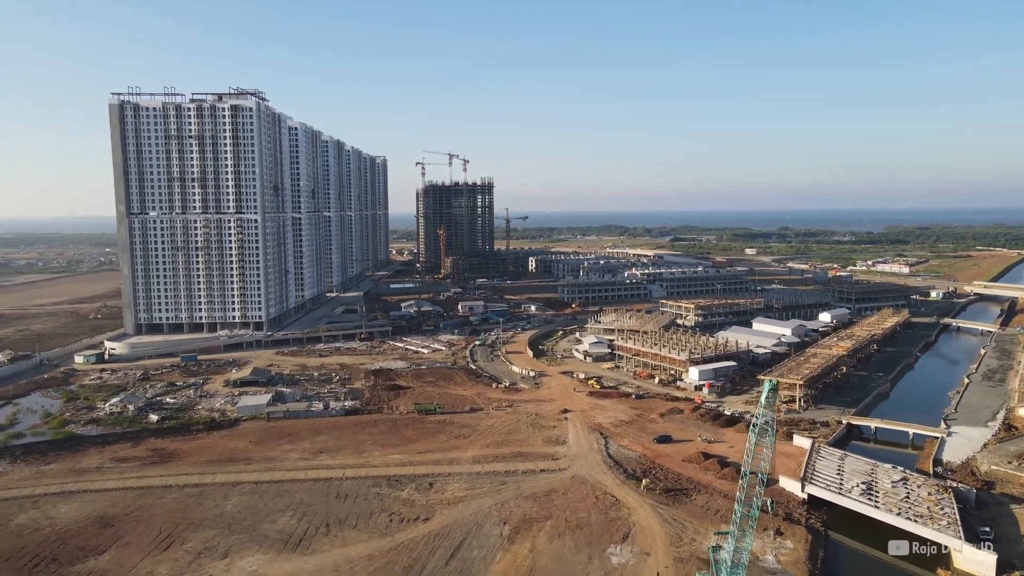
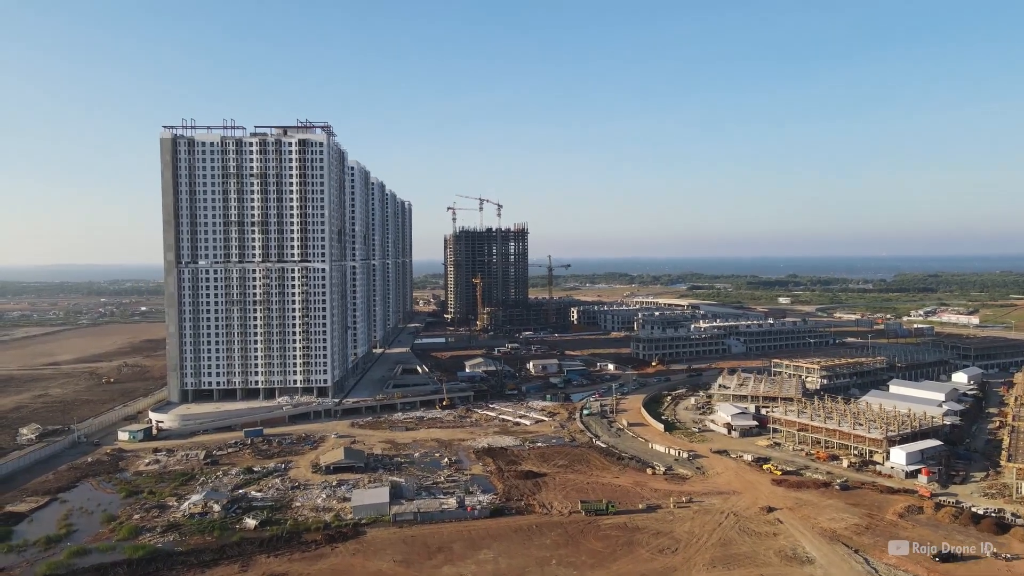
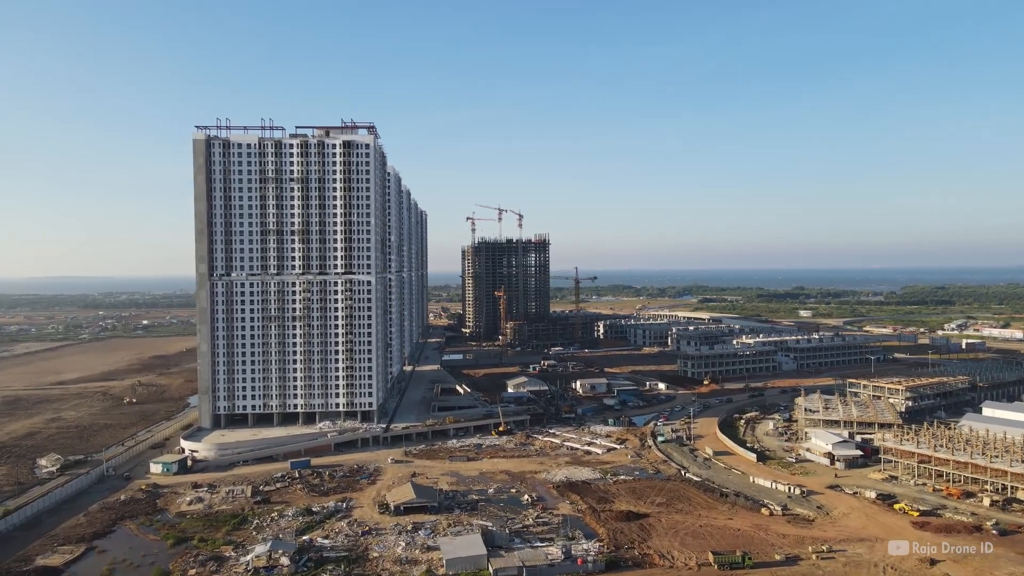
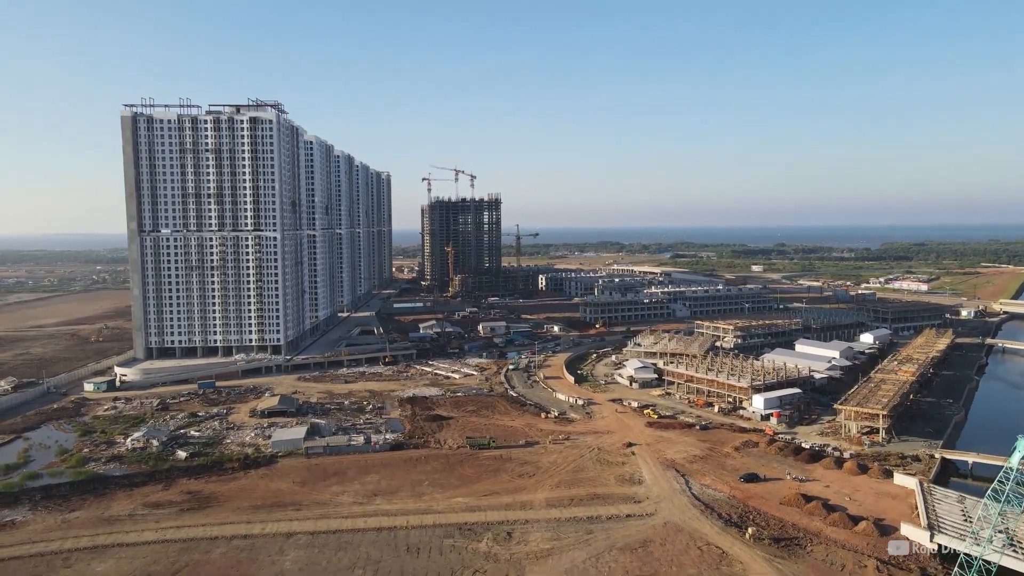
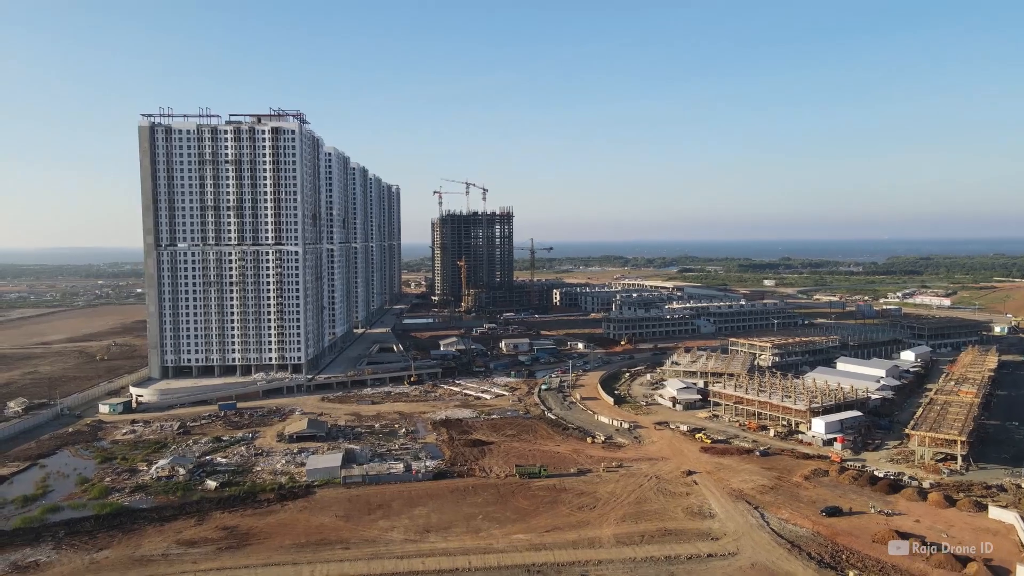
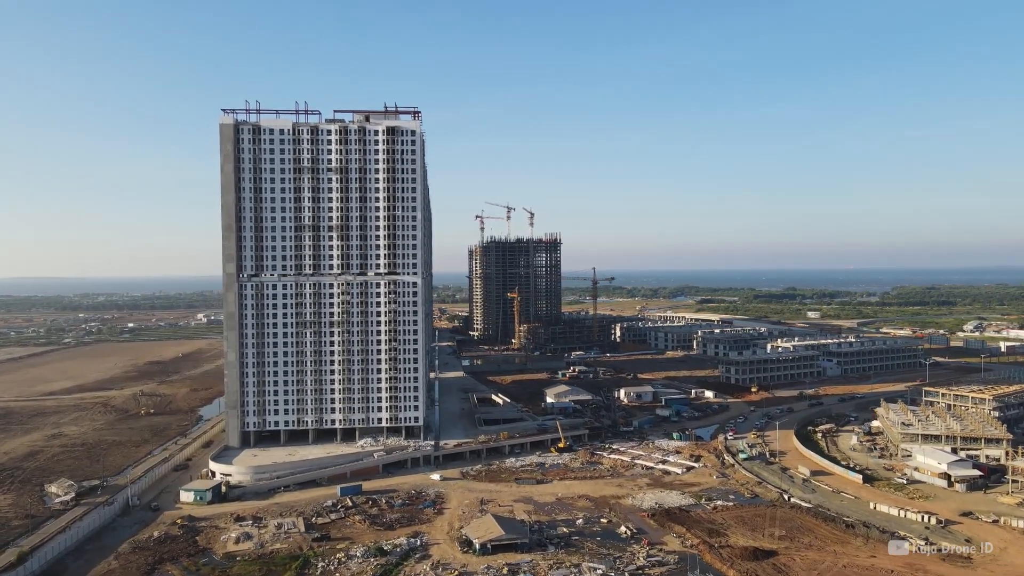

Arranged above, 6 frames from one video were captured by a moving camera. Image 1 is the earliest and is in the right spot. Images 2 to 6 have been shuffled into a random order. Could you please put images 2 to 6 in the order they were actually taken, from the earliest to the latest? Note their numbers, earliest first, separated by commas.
4, 5, 2, 3, 6
